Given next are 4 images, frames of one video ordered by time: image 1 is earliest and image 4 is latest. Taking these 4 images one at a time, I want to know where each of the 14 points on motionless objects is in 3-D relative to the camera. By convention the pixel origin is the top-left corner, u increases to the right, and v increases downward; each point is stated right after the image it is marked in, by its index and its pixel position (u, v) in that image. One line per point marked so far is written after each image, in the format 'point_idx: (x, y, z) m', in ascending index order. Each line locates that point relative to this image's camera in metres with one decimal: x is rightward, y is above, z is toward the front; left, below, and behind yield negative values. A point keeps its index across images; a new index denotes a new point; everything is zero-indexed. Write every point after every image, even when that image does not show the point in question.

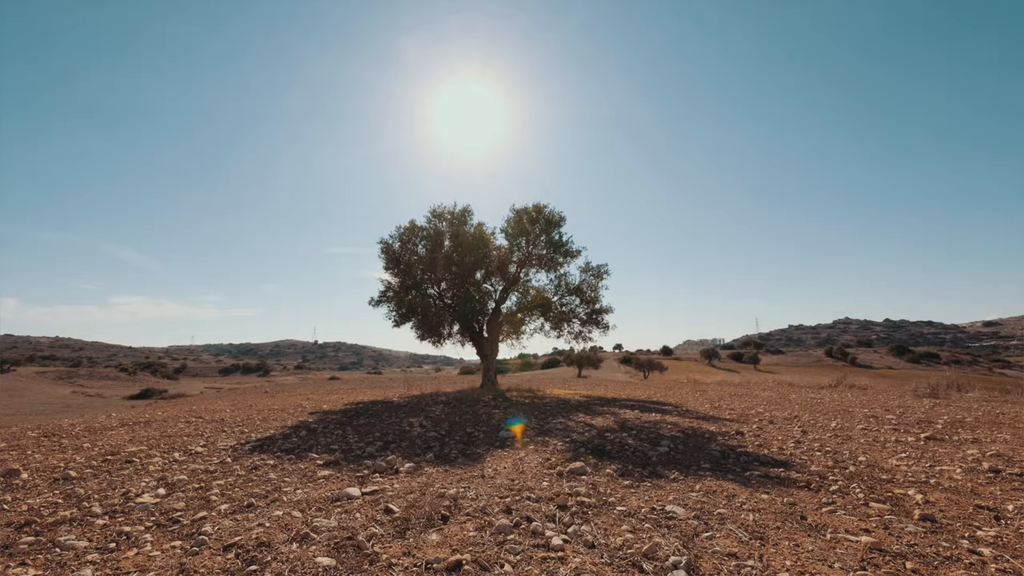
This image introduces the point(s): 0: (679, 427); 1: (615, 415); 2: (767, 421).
0: (+5.6, -4.7, +15.7) m
1: (+4.3, -5.3, +19.4) m
2: (+9.8, -5.1, +18.1) m
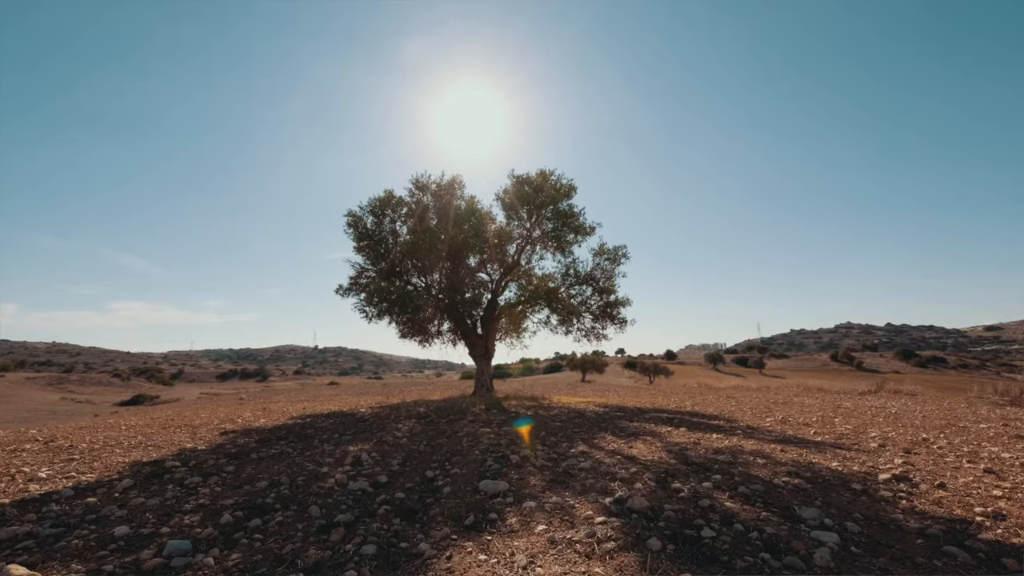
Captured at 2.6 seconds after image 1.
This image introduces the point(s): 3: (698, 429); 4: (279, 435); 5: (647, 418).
0: (+5.5, -3.6, +9.6) m
1: (+4.2, -4.2, +13.3) m
2: (+9.7, -4.1, +11.9) m
3: (+6.2, -4.7, +15.6) m
4: (-7.0, -4.4, +14.1) m
5: (+5.7, -5.4, +19.6) m
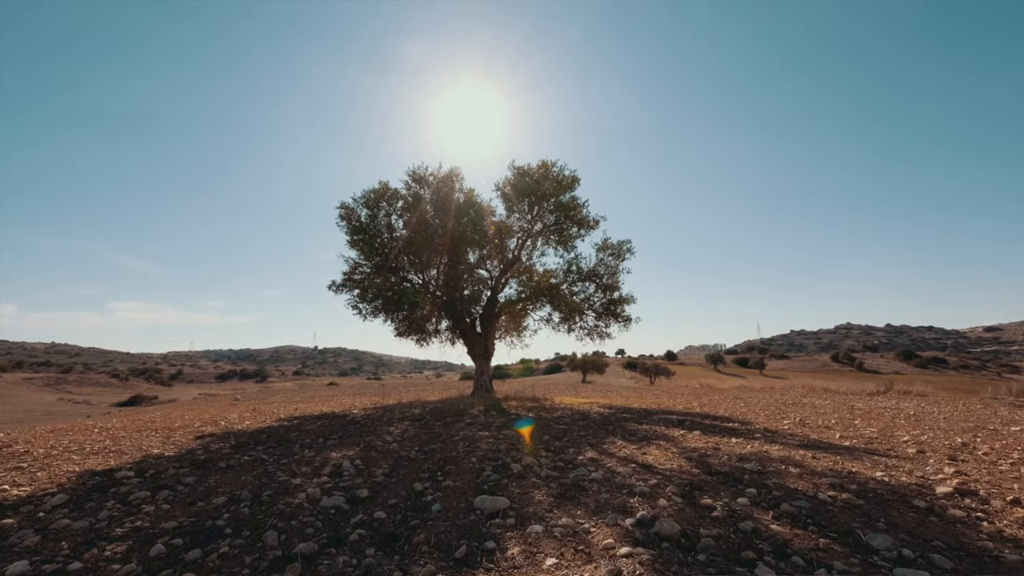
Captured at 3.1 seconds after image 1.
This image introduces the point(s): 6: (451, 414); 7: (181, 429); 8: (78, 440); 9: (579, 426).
0: (+5.5, -3.3, +8.5) m
1: (+4.2, -4.0, +12.2) m
2: (+9.7, -3.8, +10.8) m
3: (+6.2, -4.5, +14.5) m
4: (-7.0, -4.2, +12.9) m
5: (+5.7, -5.2, +18.5) m
6: (-2.5, -5.1, +19.0) m
7: (-11.8, -5.0, +16.7) m
8: (-12.9, -4.5, +14.0) m
9: (+2.2, -4.6, +15.8) m
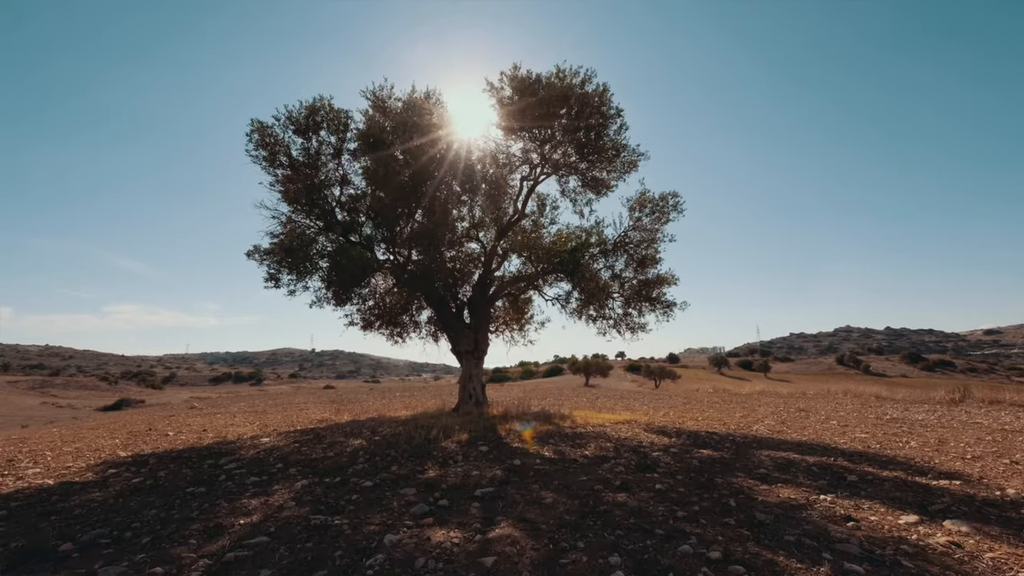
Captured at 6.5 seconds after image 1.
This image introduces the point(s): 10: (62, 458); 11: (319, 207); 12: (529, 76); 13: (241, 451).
0: (+5.6, -1.9, +0.2) m
1: (+4.3, -2.6, +3.9) m
2: (+9.8, -2.5, +2.6) m
3: (+6.3, -3.1, +6.2) m
4: (-6.9, -2.8, +4.7) m
5: (+5.7, -3.9, +10.2) m
6: (-2.4, -3.7, +10.7) m
7: (-11.7, -3.7, +8.4) m
8: (-12.9, -3.2, +5.8) m
9: (+2.3, -3.3, +7.5) m
10: (-11.4, -4.4, +11.9) m
11: (-8.0, +3.2, +19.6) m
12: (+0.6, +8.1, +18.4) m
13: (-7.0, -4.1, +12.0) m
